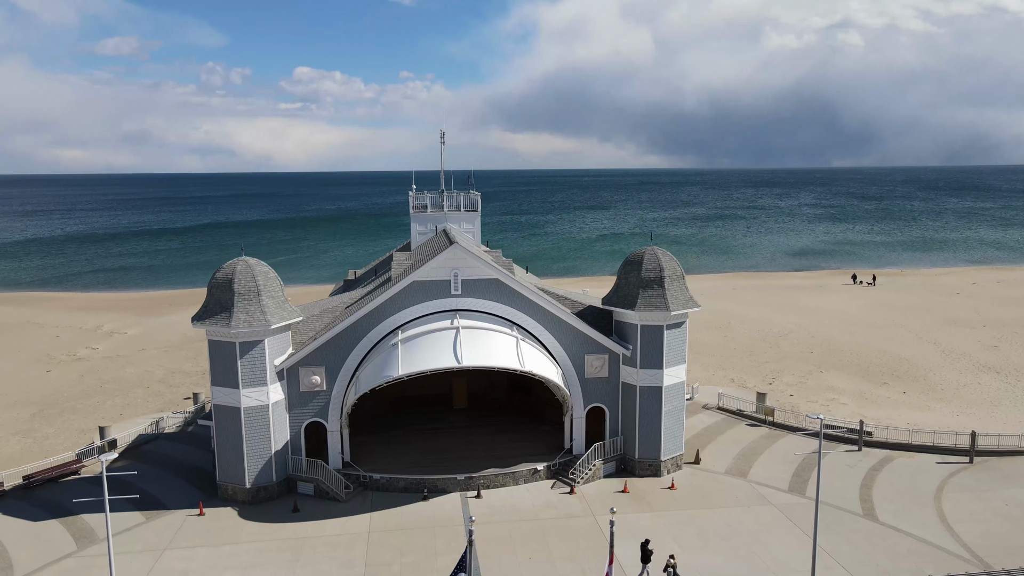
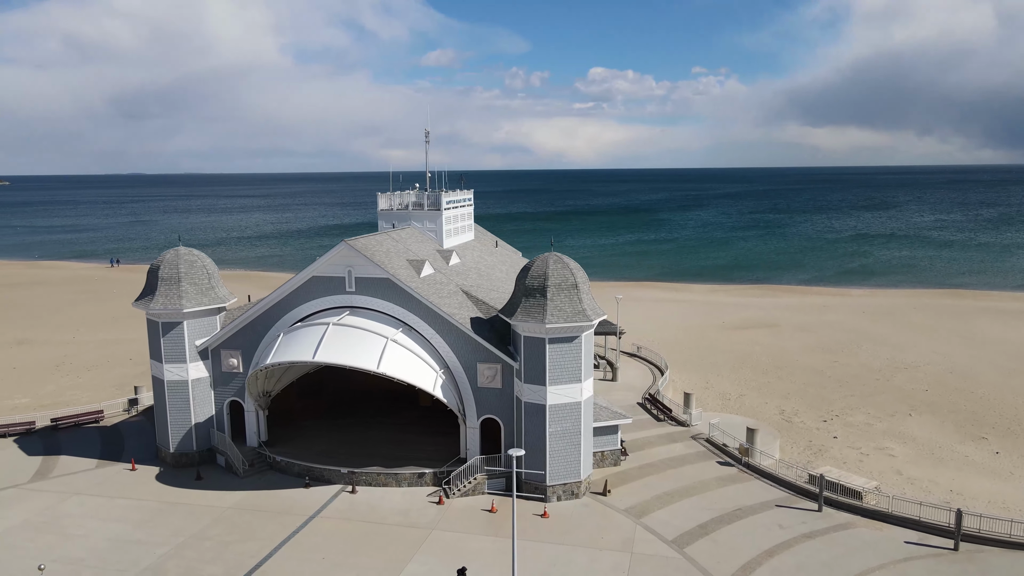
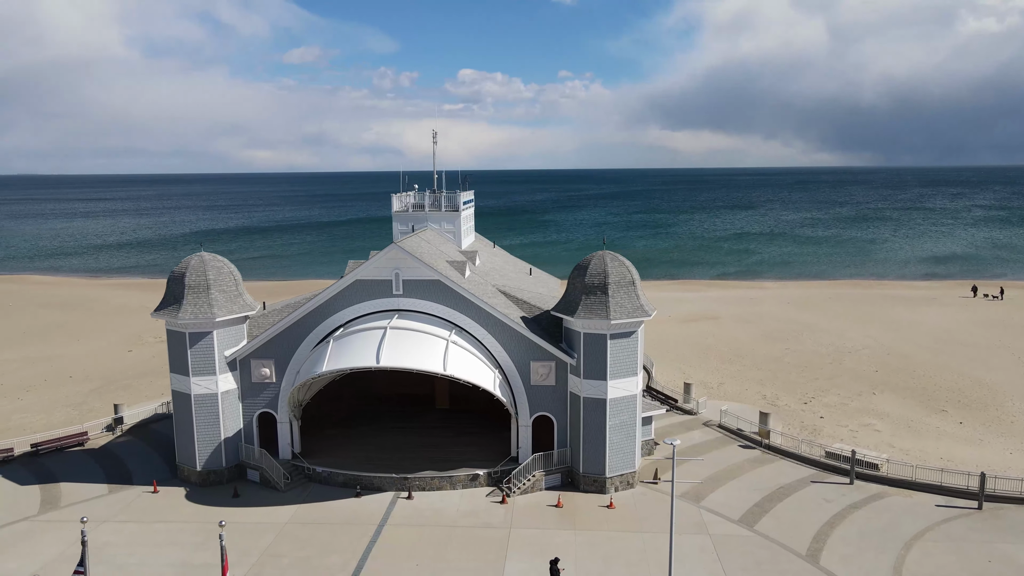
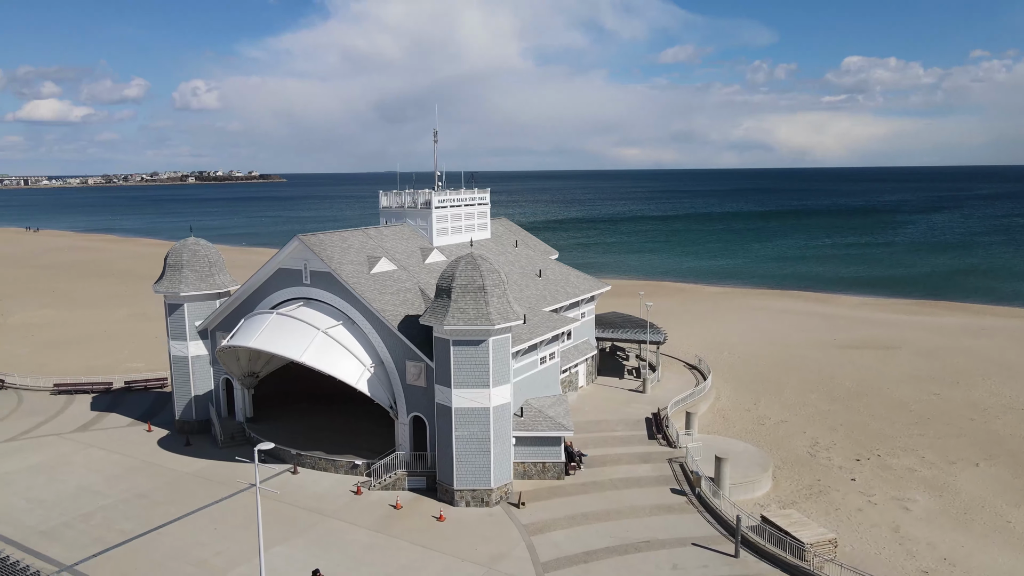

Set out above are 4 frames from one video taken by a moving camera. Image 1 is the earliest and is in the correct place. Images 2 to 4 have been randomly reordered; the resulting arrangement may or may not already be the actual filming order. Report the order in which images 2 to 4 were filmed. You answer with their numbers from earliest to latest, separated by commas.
3, 2, 4
